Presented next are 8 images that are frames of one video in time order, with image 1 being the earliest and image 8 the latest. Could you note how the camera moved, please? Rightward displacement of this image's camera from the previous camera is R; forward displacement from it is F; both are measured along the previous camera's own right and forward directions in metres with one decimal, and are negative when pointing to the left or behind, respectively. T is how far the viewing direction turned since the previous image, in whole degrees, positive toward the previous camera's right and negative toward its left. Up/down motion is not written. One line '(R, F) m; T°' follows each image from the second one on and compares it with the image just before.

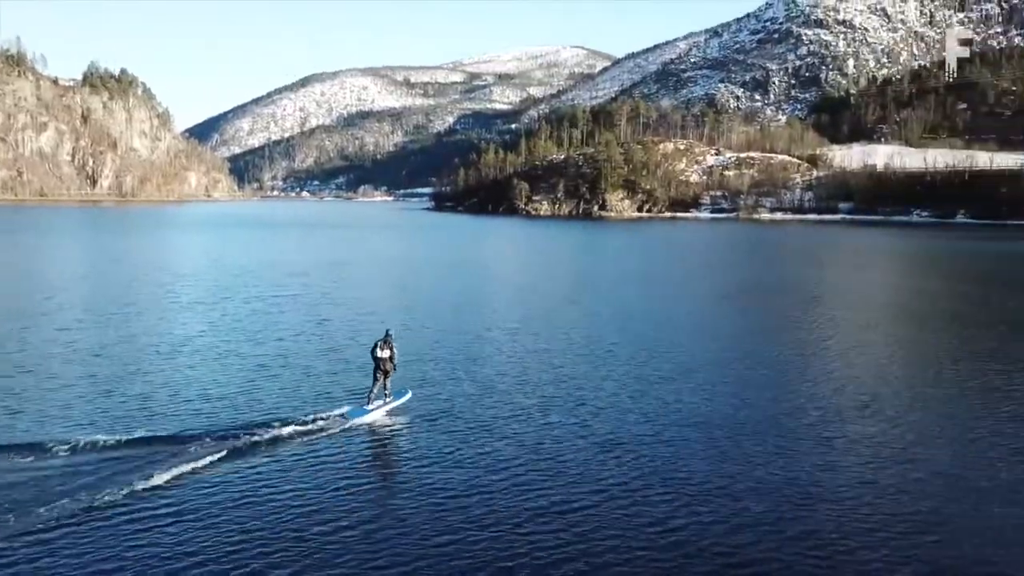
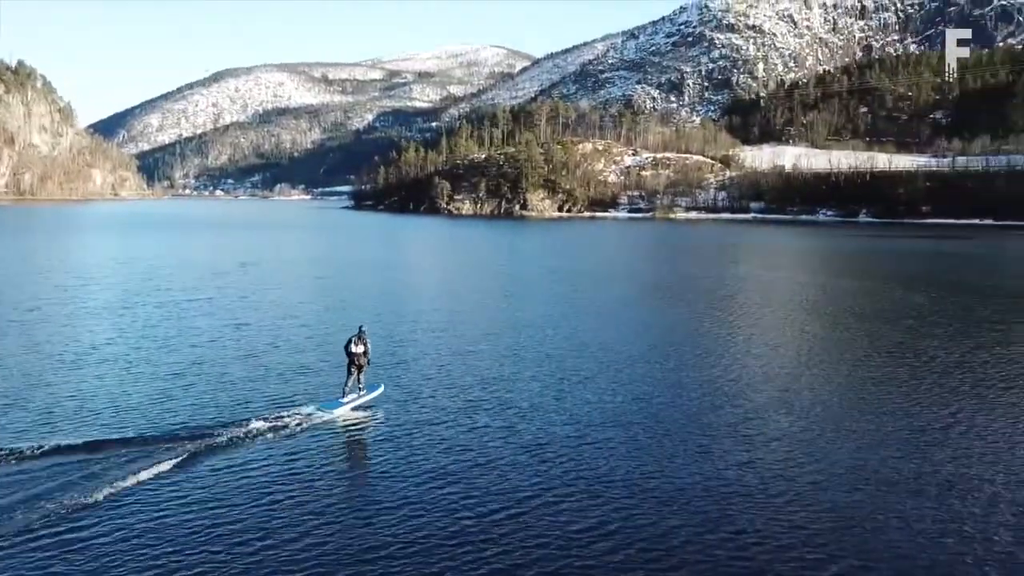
(-0.2, -0.6) m; +5°
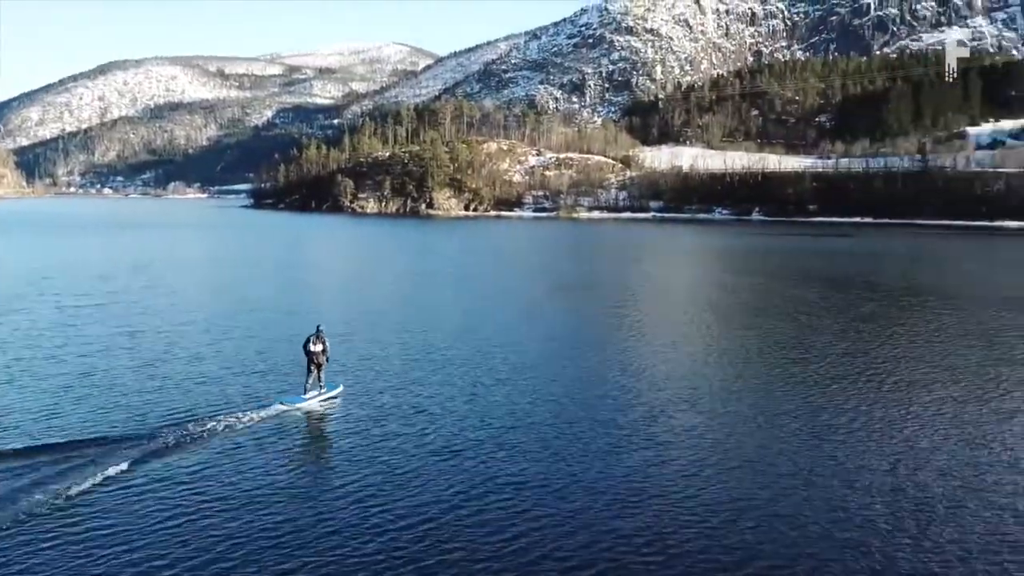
(-0.2, -0.2) m; +6°
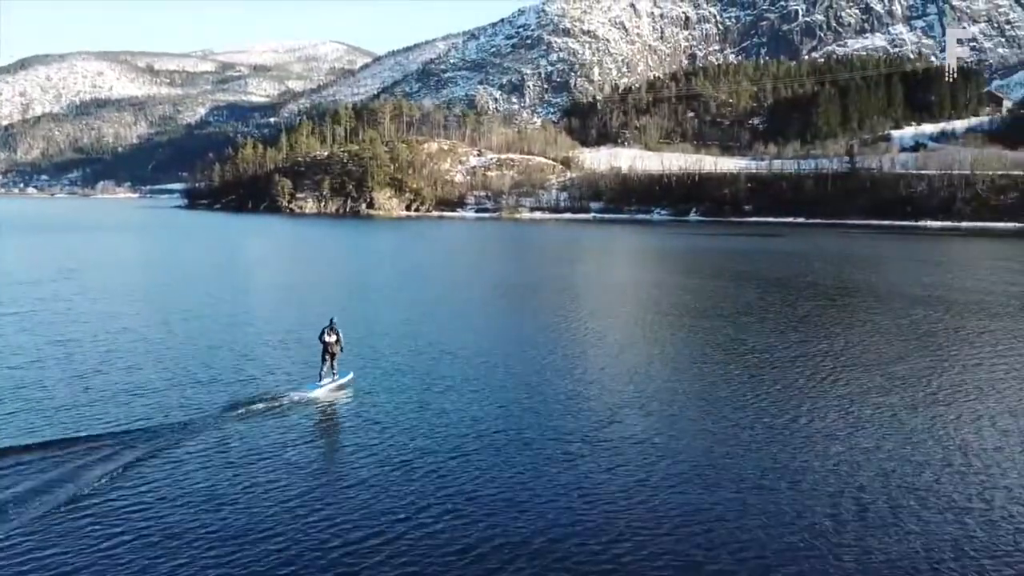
(-0.3, -0.2) m; +4°
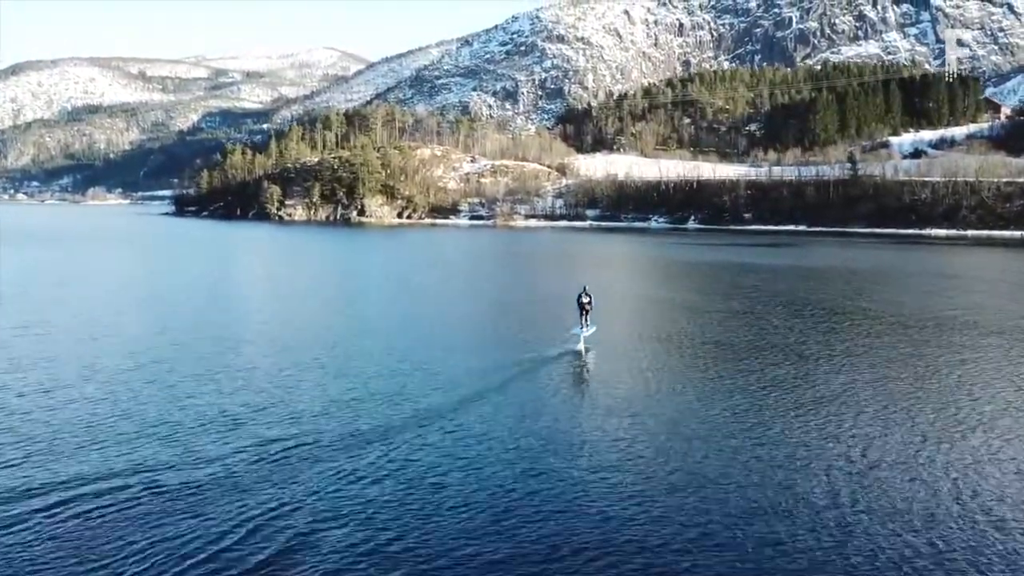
(0.0, +1.7) m; 0°
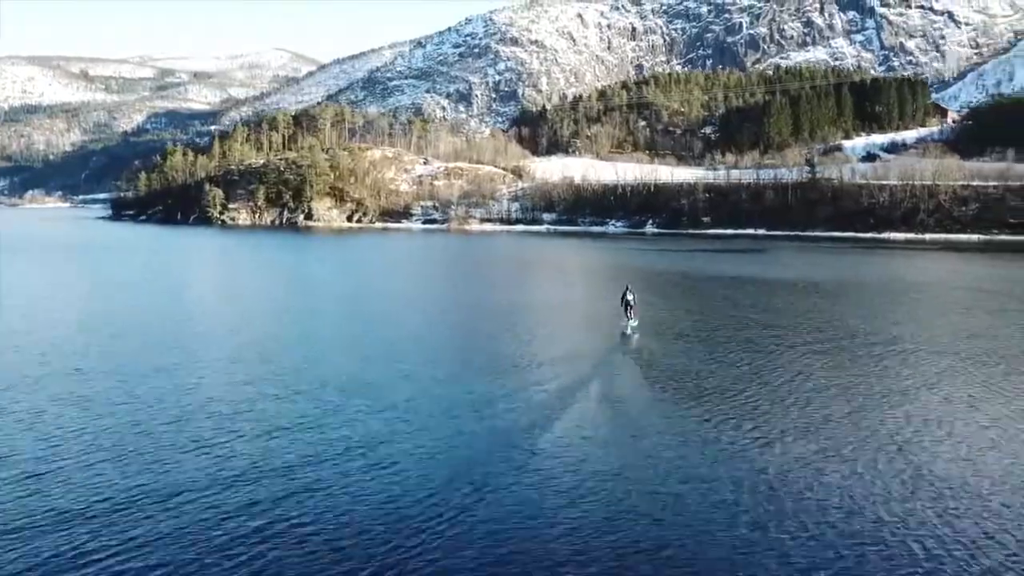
(0.0, +2.1) m; +3°
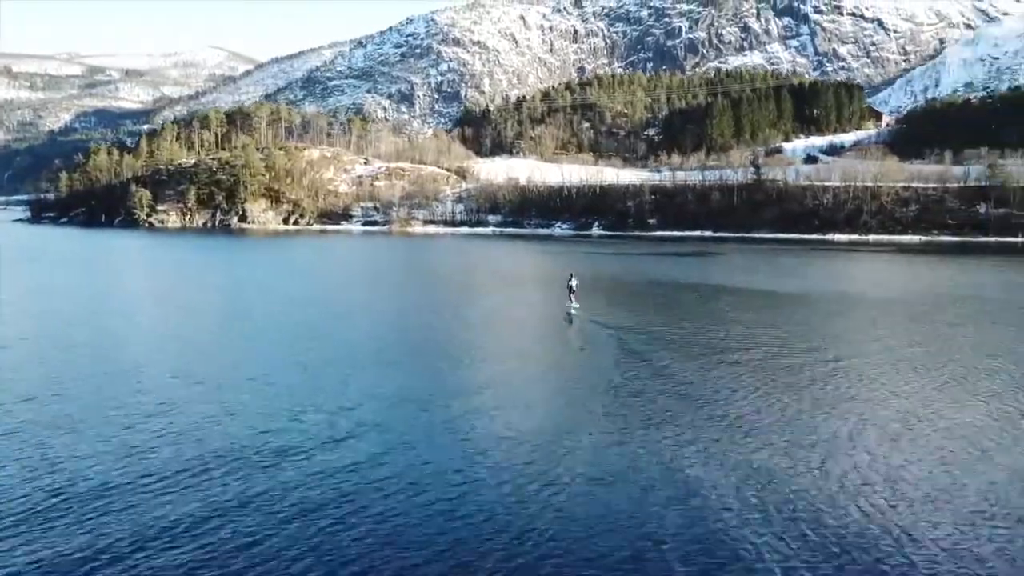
(-0.1, +1.9) m; +4°
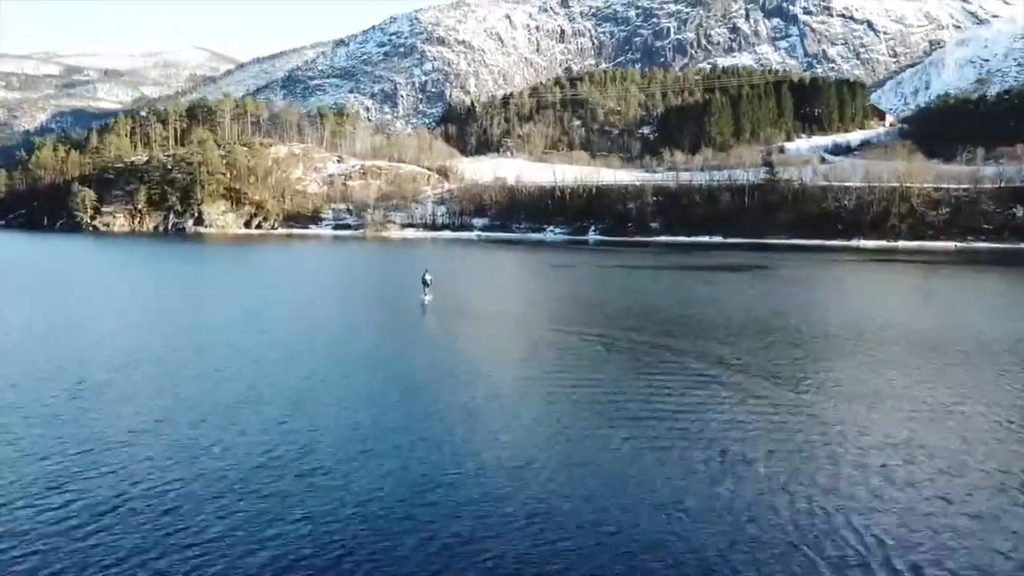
(0.0, +6.1) m; +1°
